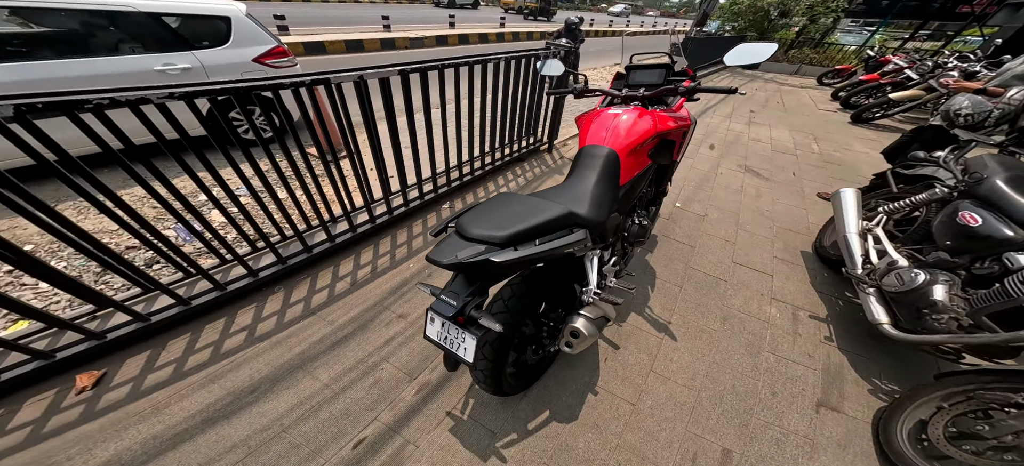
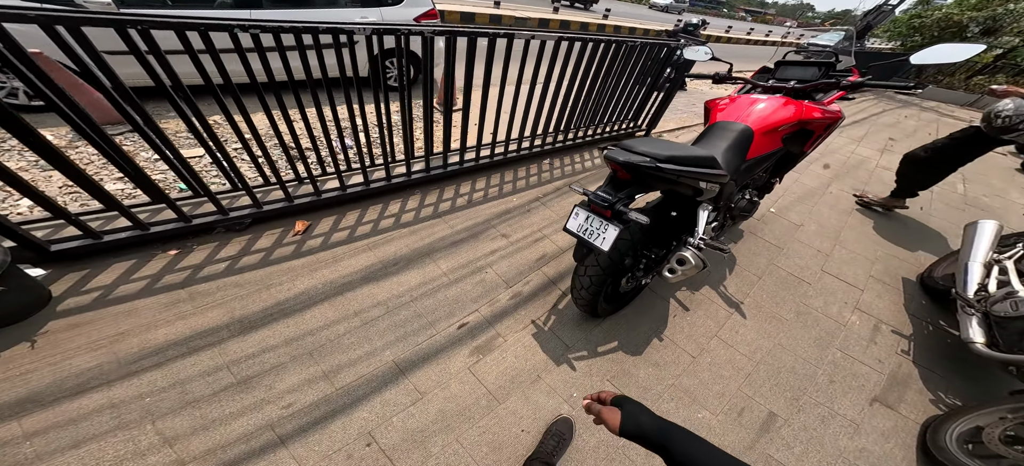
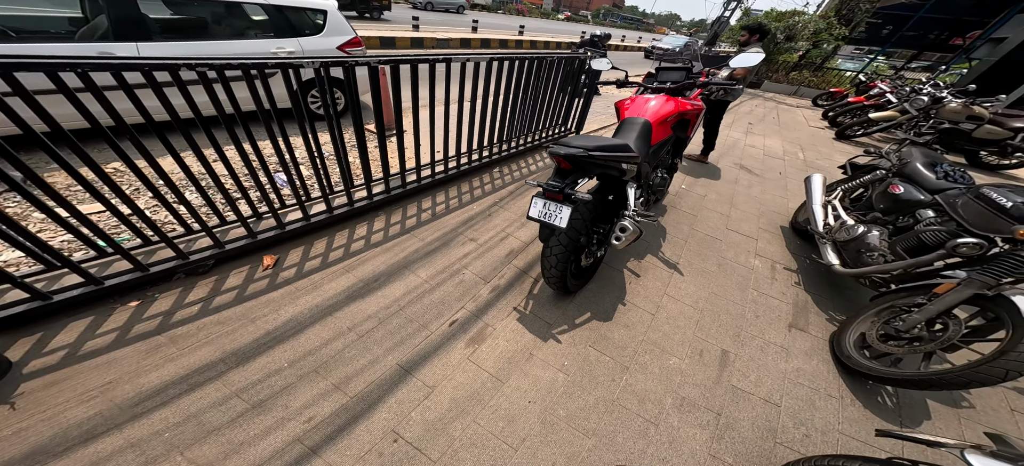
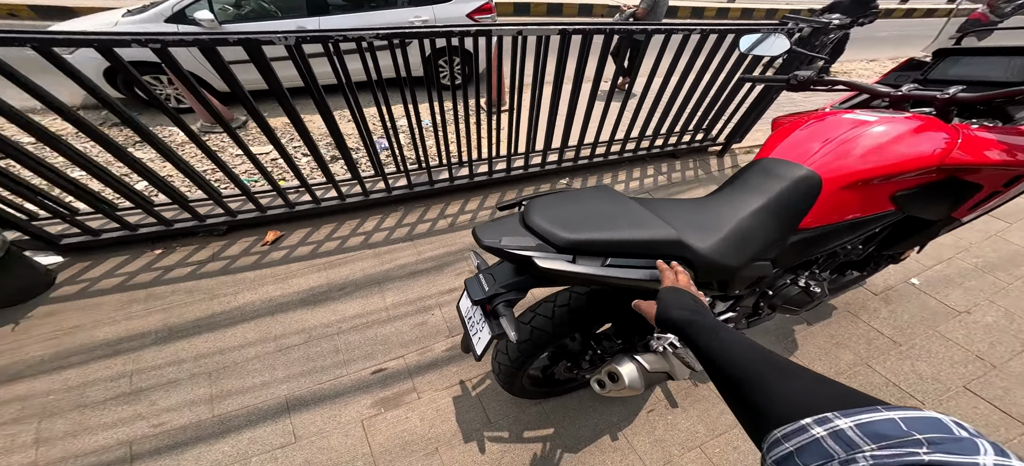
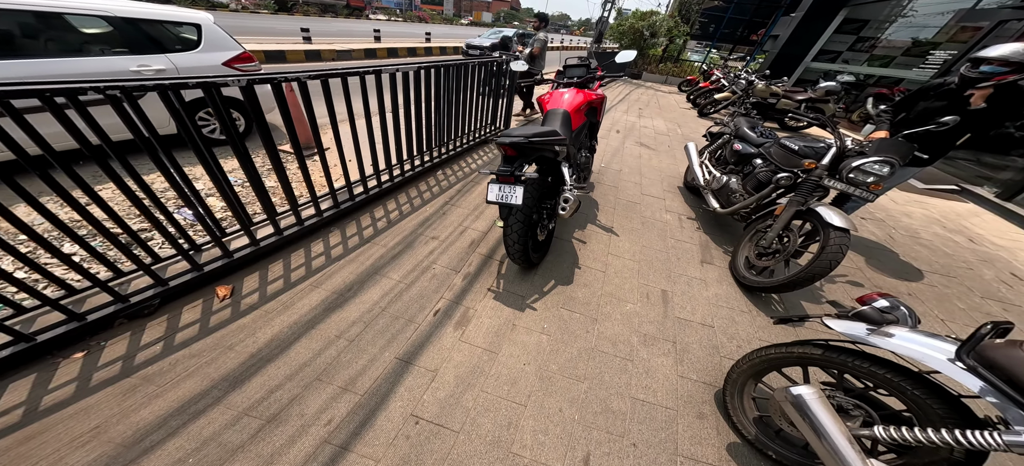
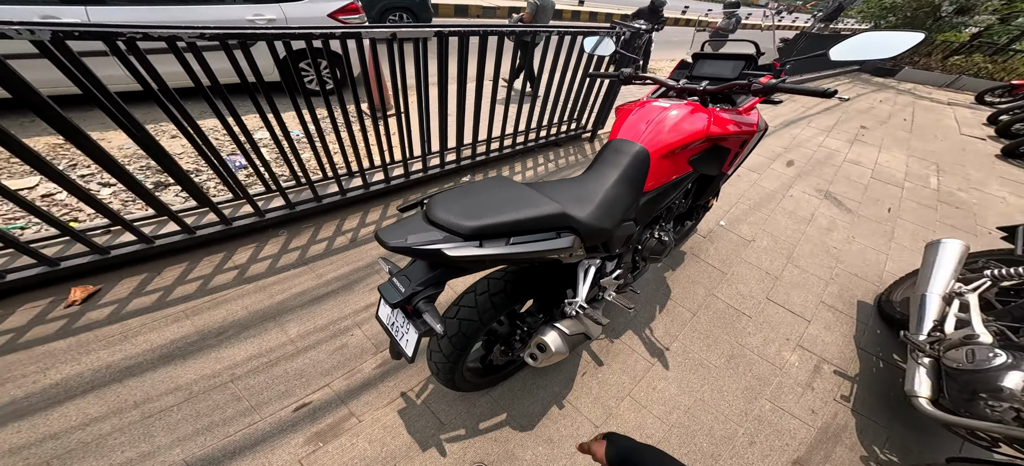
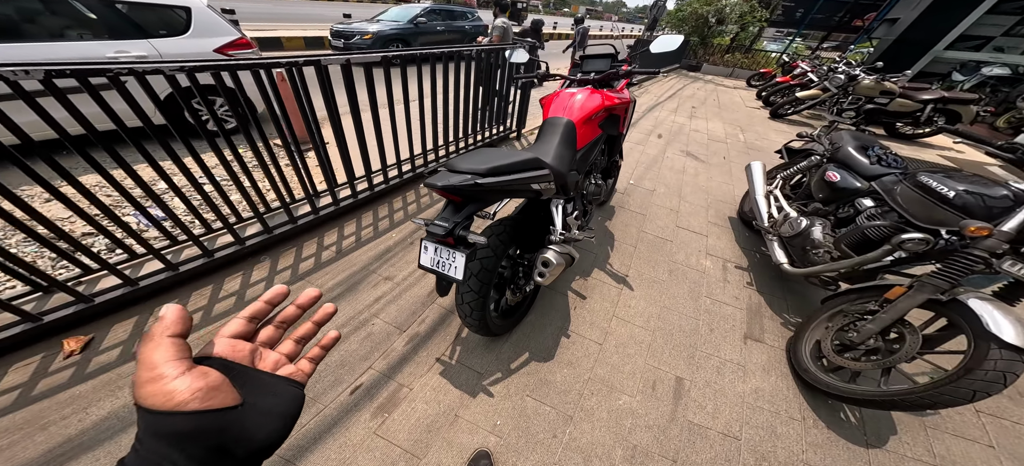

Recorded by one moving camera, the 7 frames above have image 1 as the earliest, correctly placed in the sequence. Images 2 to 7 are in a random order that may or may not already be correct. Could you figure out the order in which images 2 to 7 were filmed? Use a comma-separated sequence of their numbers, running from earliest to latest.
2, 3, 5, 7, 6, 4
